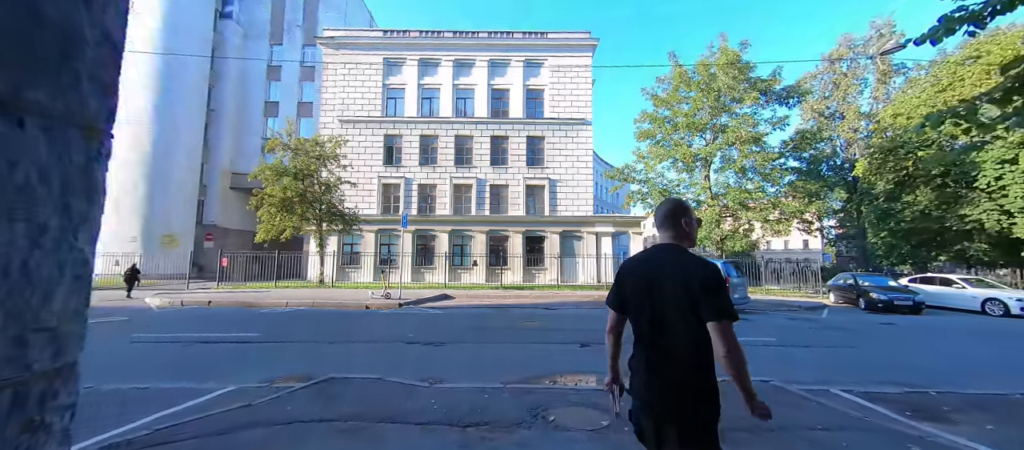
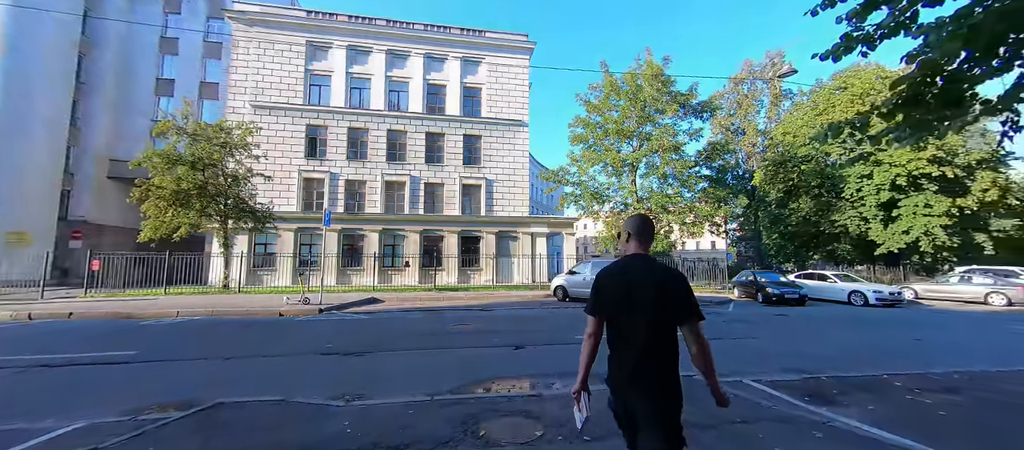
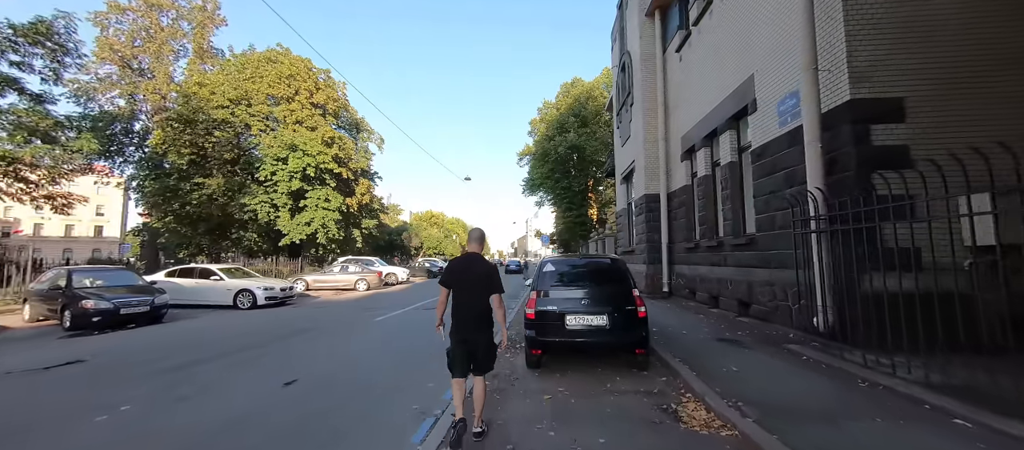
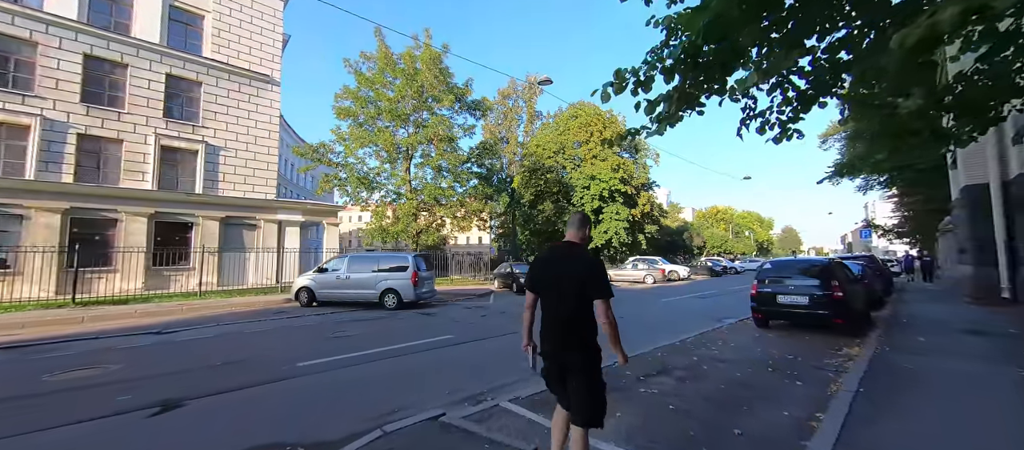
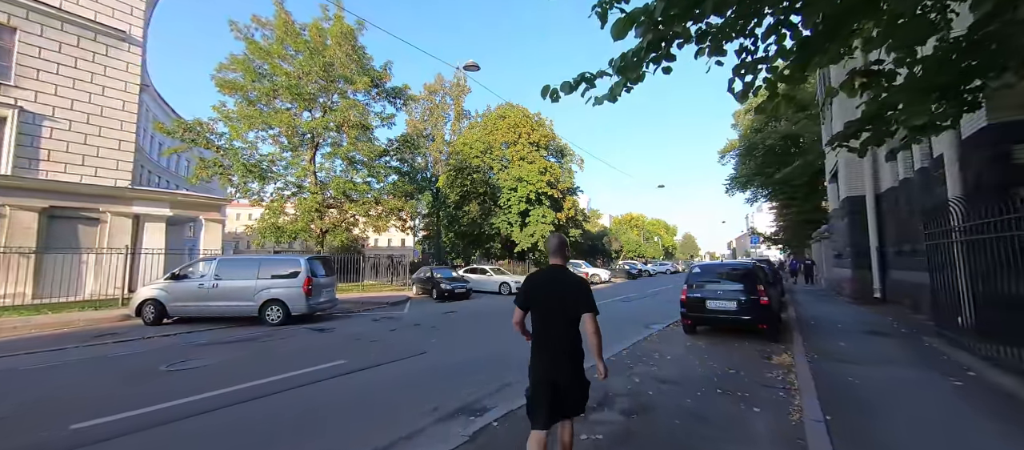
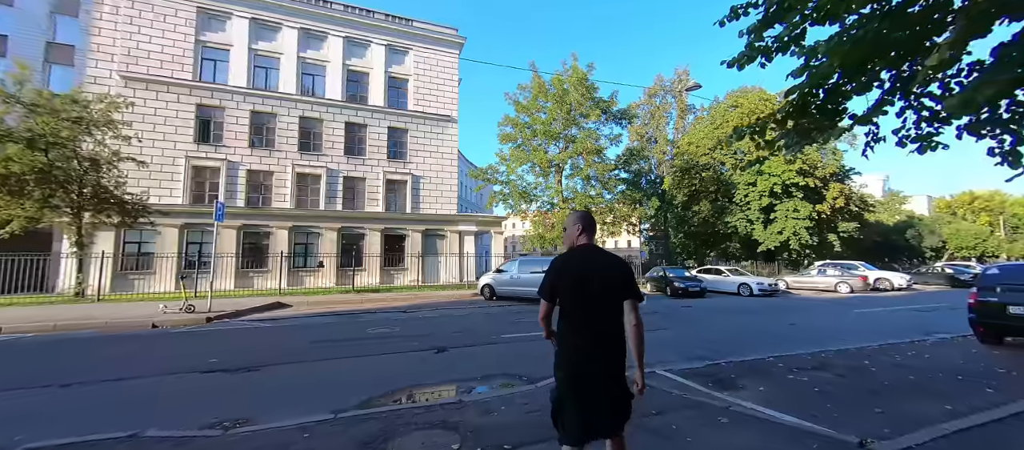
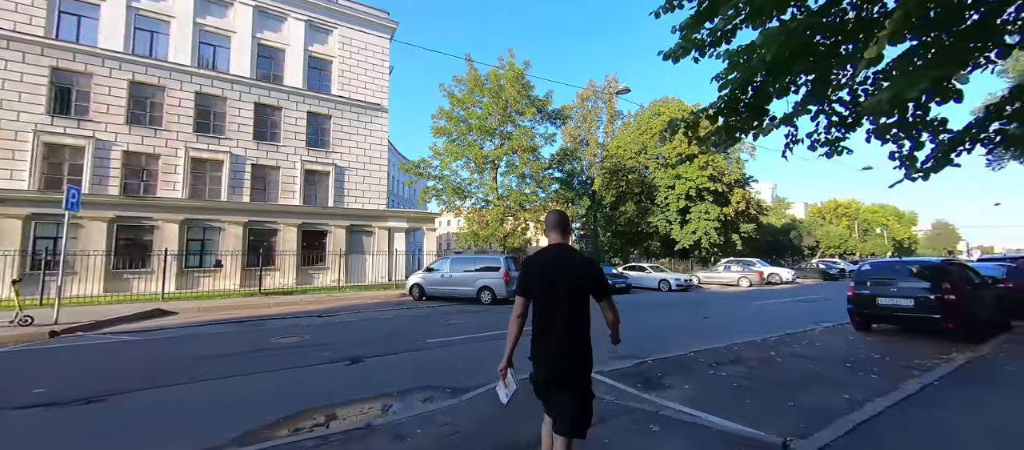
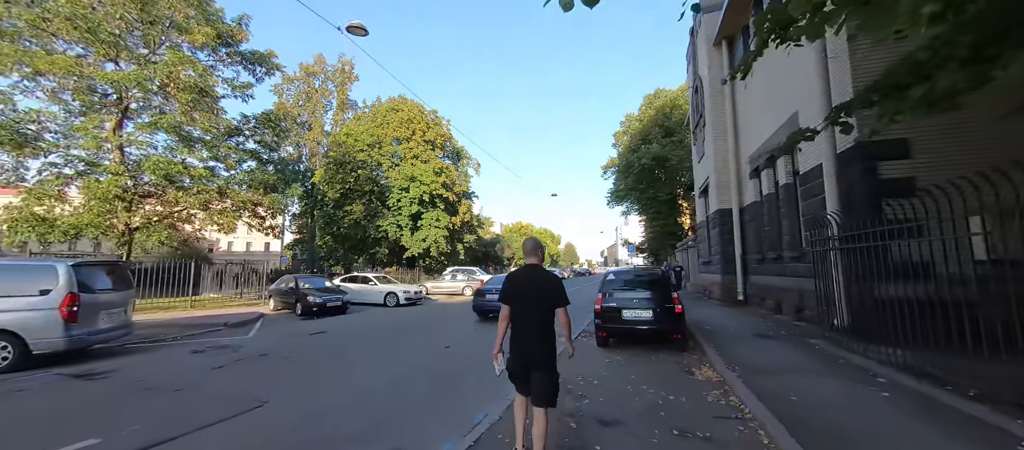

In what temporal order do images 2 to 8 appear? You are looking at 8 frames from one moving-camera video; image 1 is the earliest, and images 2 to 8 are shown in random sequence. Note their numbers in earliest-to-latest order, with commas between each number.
2, 6, 7, 4, 5, 8, 3
